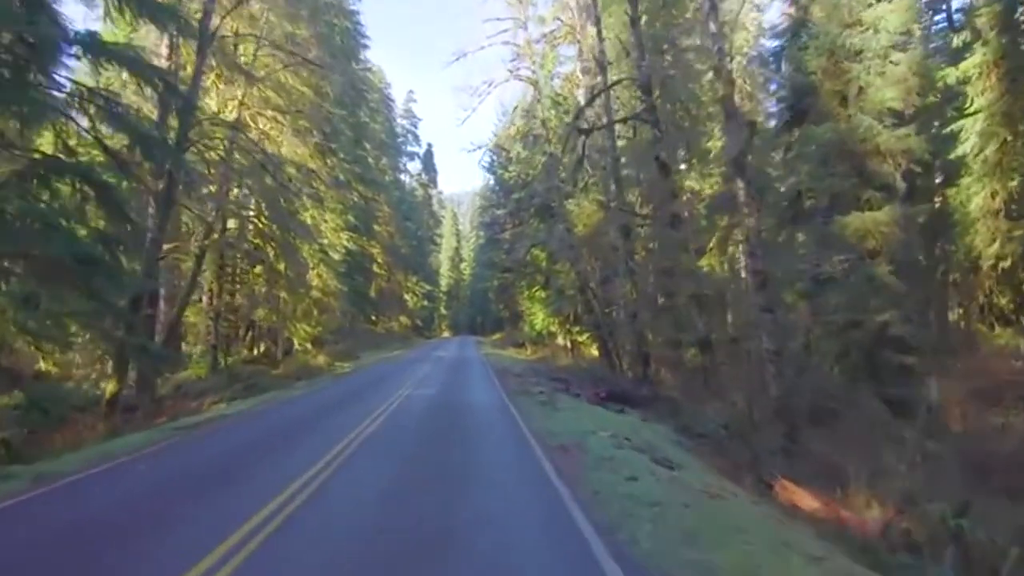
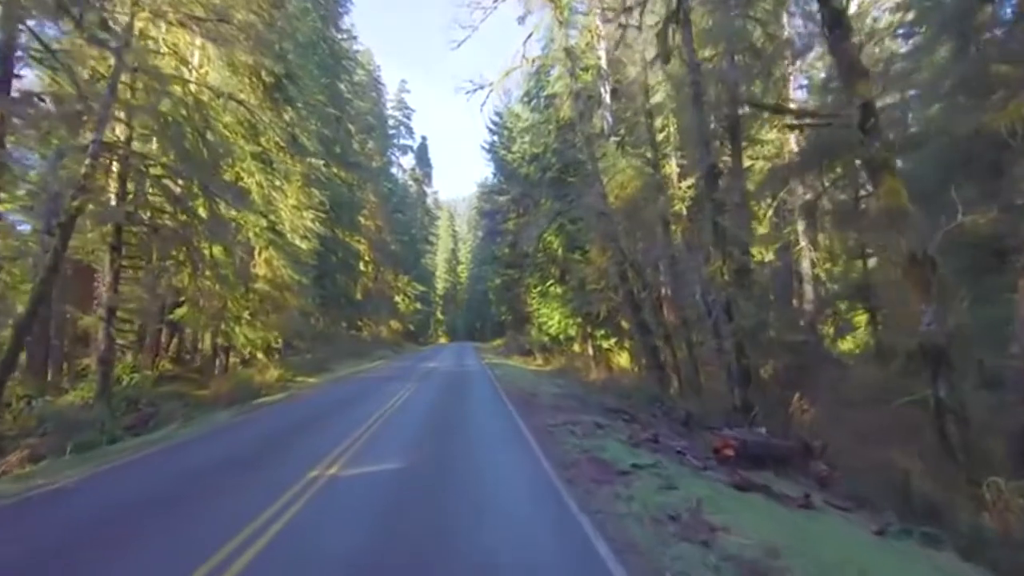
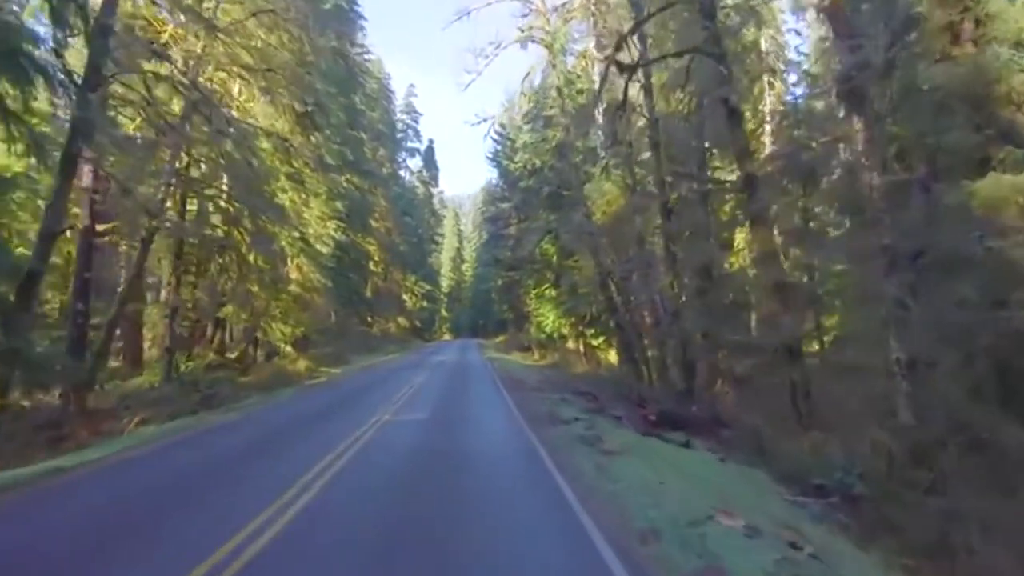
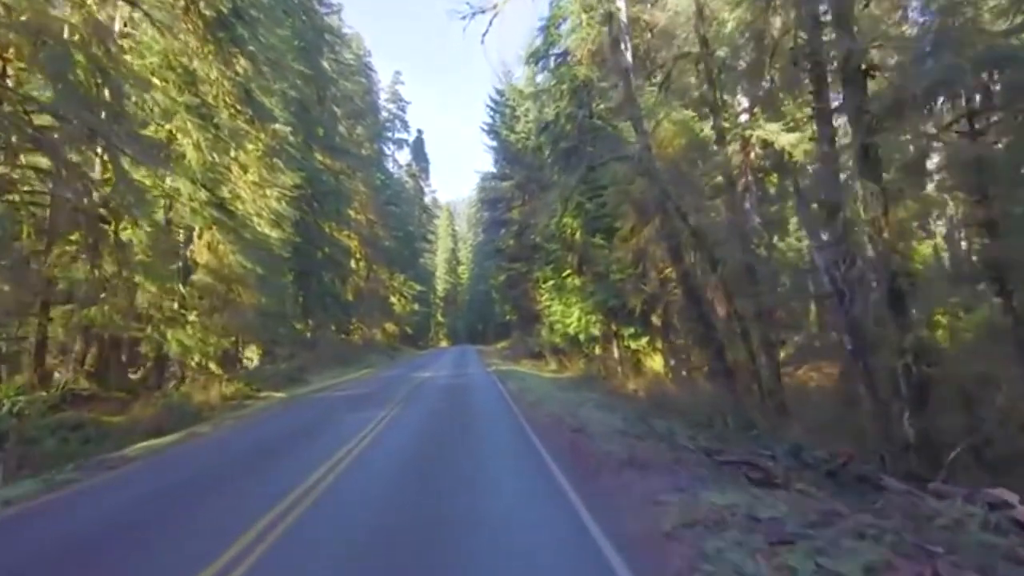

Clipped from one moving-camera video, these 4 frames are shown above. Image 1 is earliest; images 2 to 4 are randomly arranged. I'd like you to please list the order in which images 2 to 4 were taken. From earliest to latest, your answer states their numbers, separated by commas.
3, 2, 4
